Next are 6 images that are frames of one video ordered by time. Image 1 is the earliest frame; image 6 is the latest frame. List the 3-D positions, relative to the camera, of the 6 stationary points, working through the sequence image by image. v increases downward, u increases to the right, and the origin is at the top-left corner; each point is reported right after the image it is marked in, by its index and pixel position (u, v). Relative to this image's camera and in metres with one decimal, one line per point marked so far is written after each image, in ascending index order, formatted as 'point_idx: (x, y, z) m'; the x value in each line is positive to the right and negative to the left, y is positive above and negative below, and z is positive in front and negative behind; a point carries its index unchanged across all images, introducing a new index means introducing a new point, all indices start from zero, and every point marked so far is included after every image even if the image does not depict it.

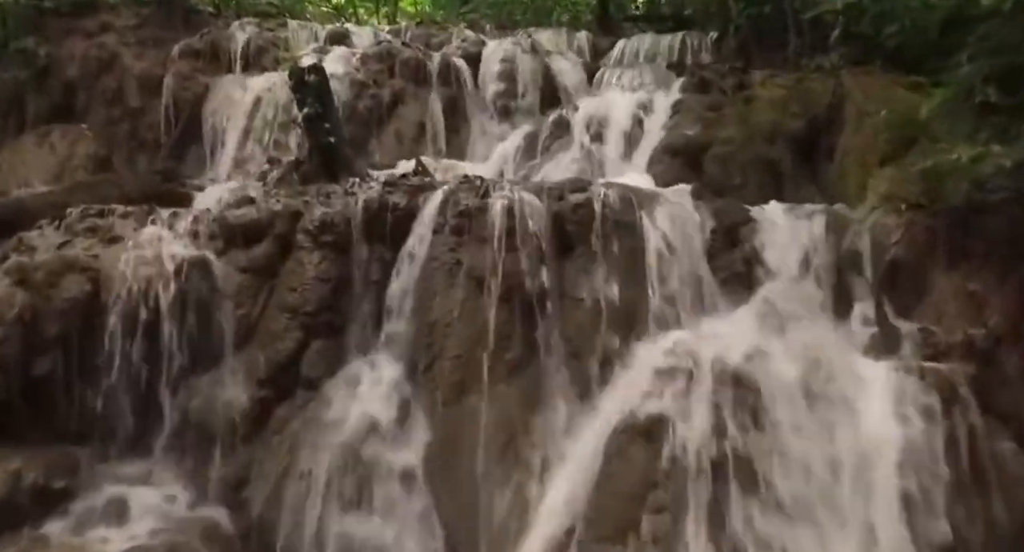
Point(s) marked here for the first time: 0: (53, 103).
0: (-5.6, +2.1, +10.0) m
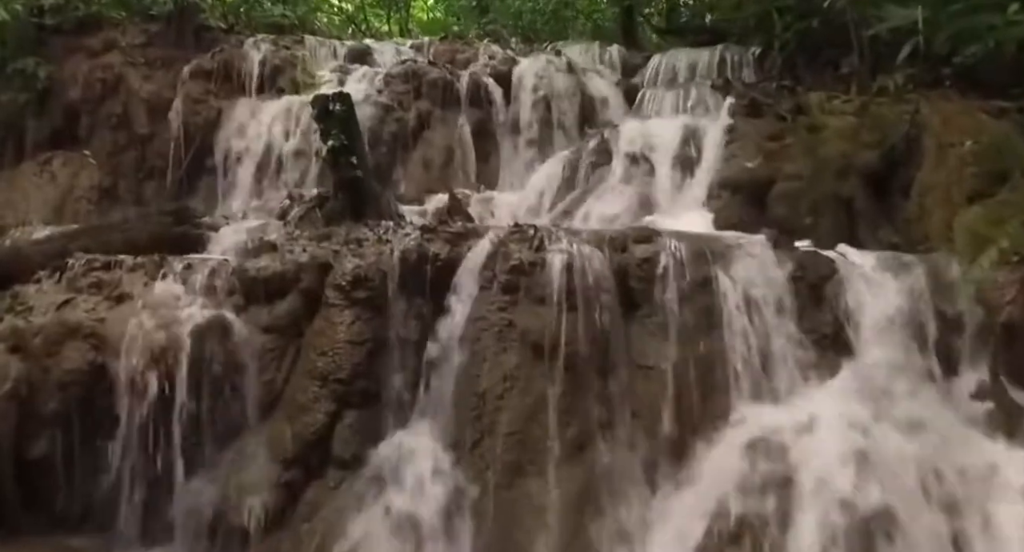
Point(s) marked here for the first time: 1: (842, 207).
0: (-5.2, +1.7, +9.3) m
1: (+2.8, +0.6, +7.0) m
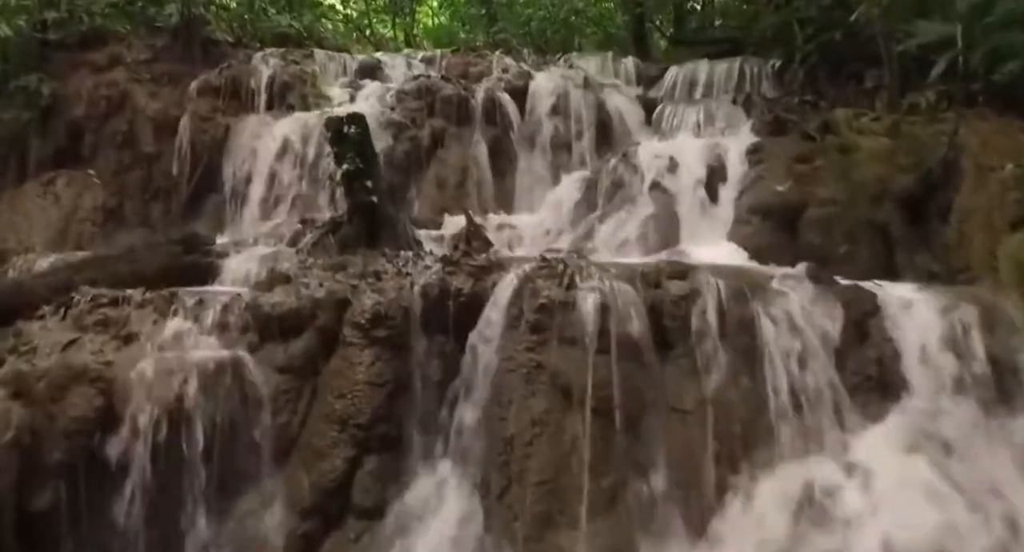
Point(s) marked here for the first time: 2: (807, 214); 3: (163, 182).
0: (-5.0, +1.4, +9.0) m
1: (+3.0, +0.3, +6.7) m
2: (+2.5, +0.5, +6.8) m
3: (-3.8, +1.0, +8.9) m
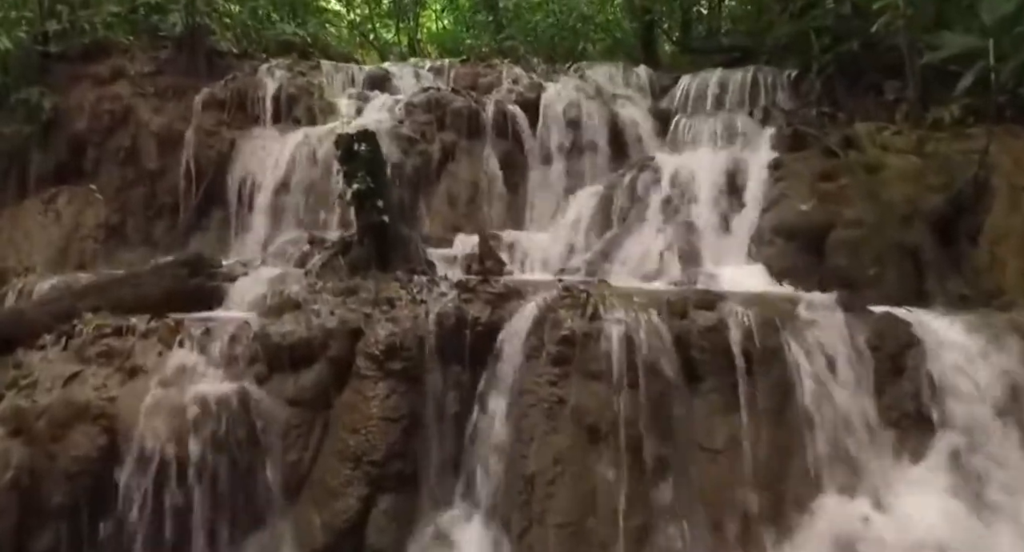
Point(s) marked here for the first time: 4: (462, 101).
0: (-4.9, +1.2, +8.8) m
1: (+3.1, +0.2, +6.5) m
2: (+2.6, +0.3, +6.6) m
3: (-3.7, +0.8, +8.7) m
4: (-0.6, +1.9, +9.0) m
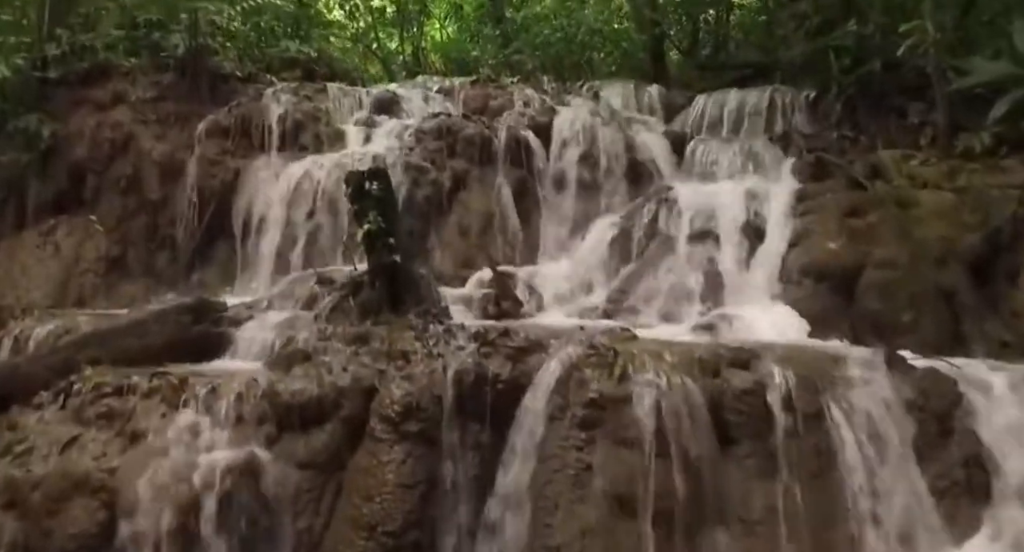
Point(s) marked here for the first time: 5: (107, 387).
0: (-4.7, +0.9, +8.6) m
1: (+3.3, -0.2, +6.2) m
2: (+2.7, 0.0, +6.3) m
3: (-3.5, +0.5, +8.4) m
4: (-0.4, +1.6, +8.8) m
5: (-2.5, -0.7, +5.1) m
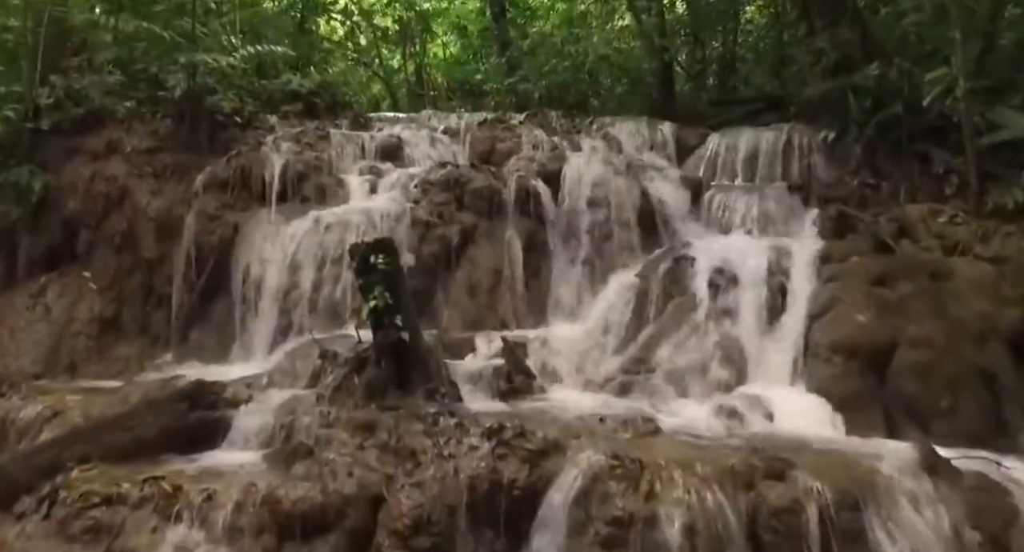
0: (-4.6, +0.3, +8.2) m
1: (+3.4, -0.7, +5.8) m
2: (+2.8, -0.6, +6.0) m
3: (-3.4, -0.1, +8.1) m
4: (-0.3, +1.0, +8.4) m
5: (-2.4, -1.2, +4.7) m
